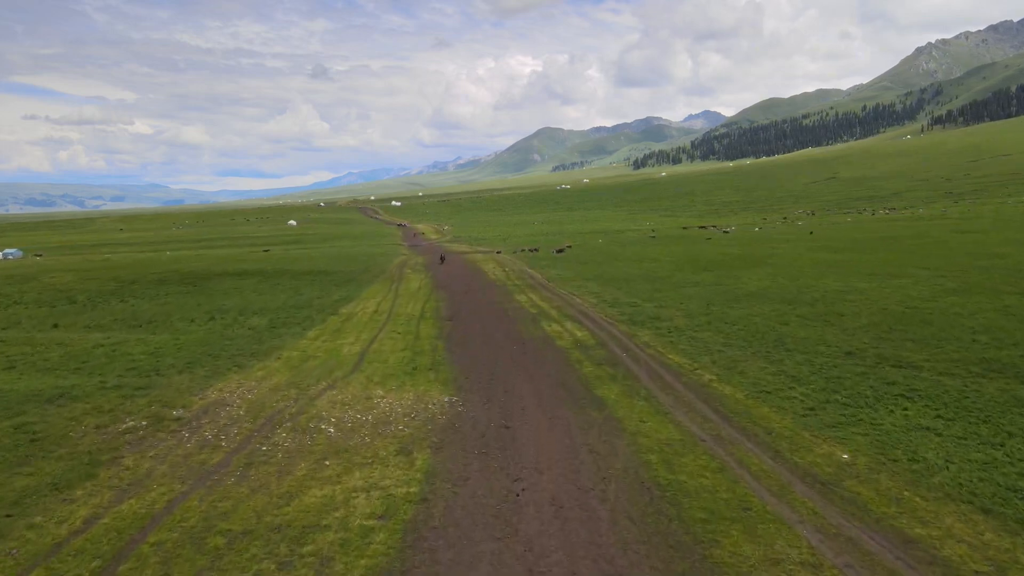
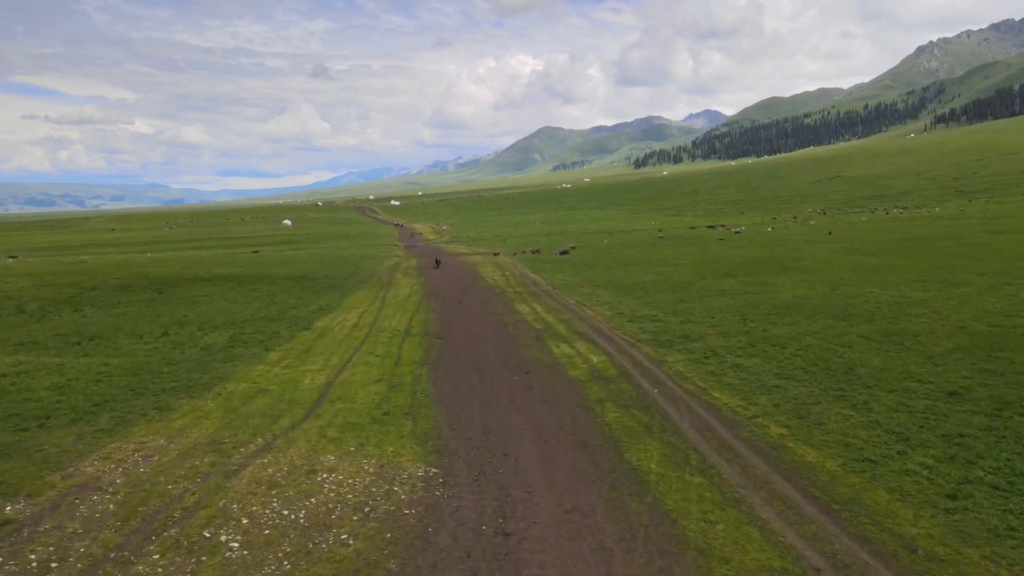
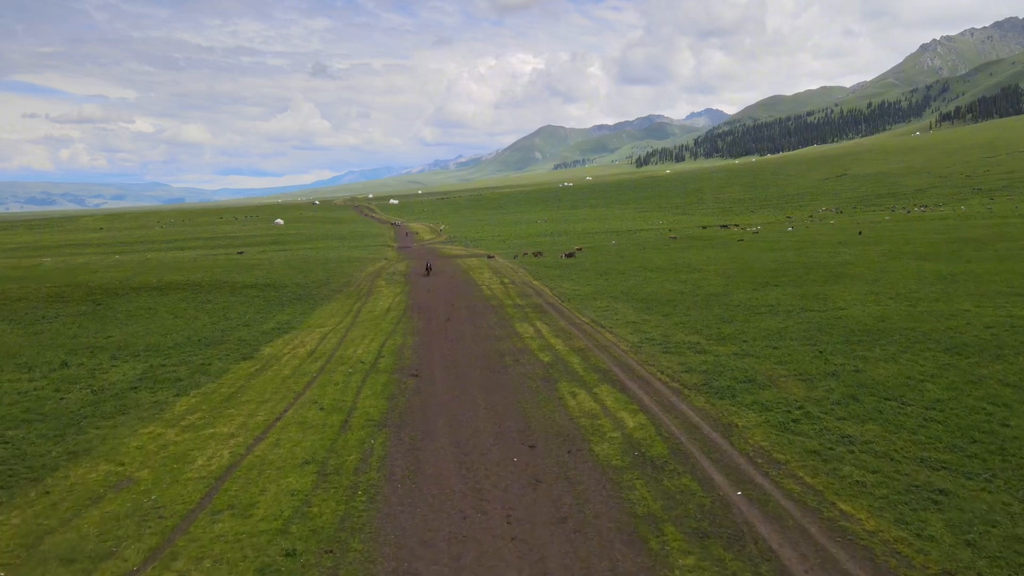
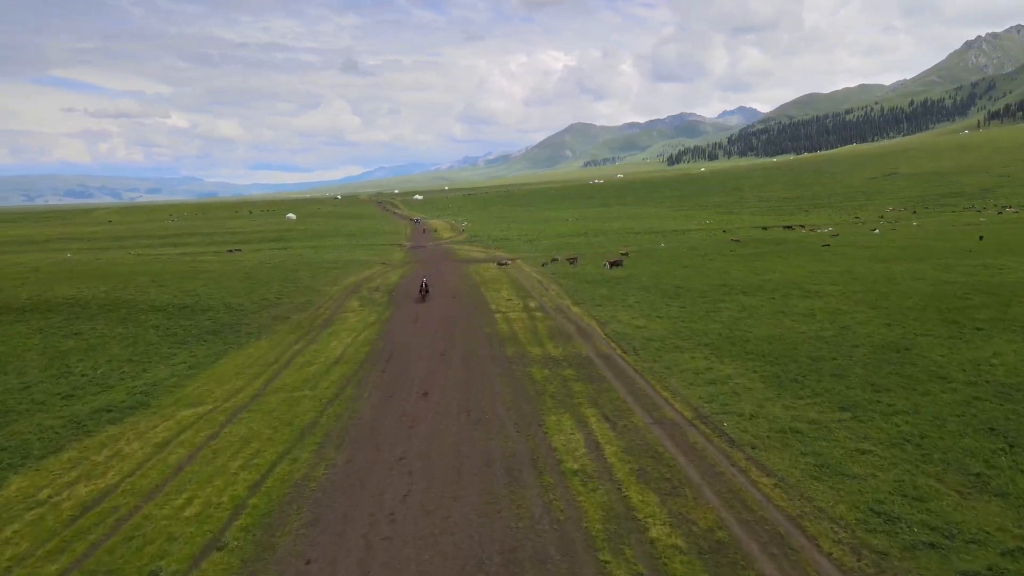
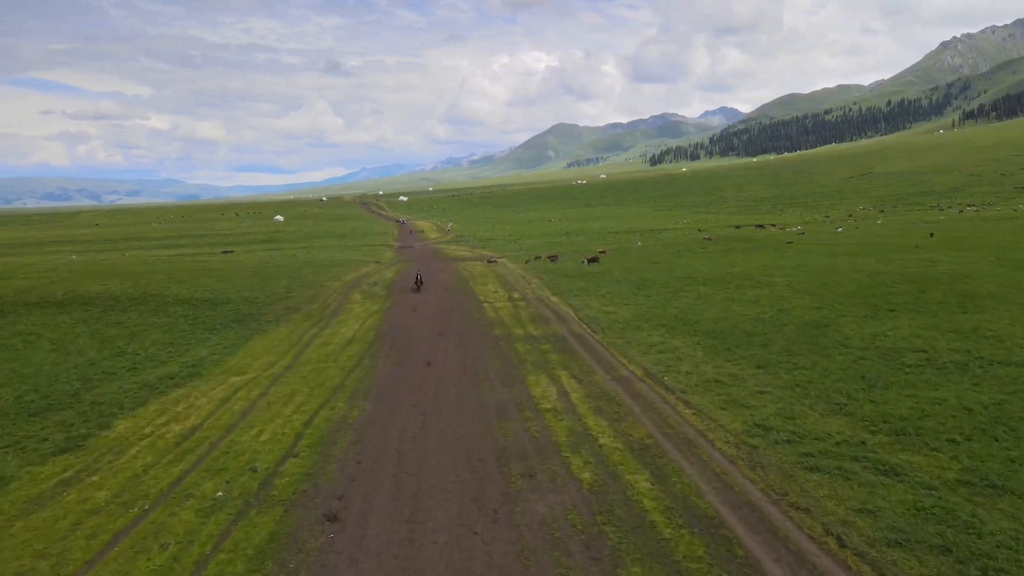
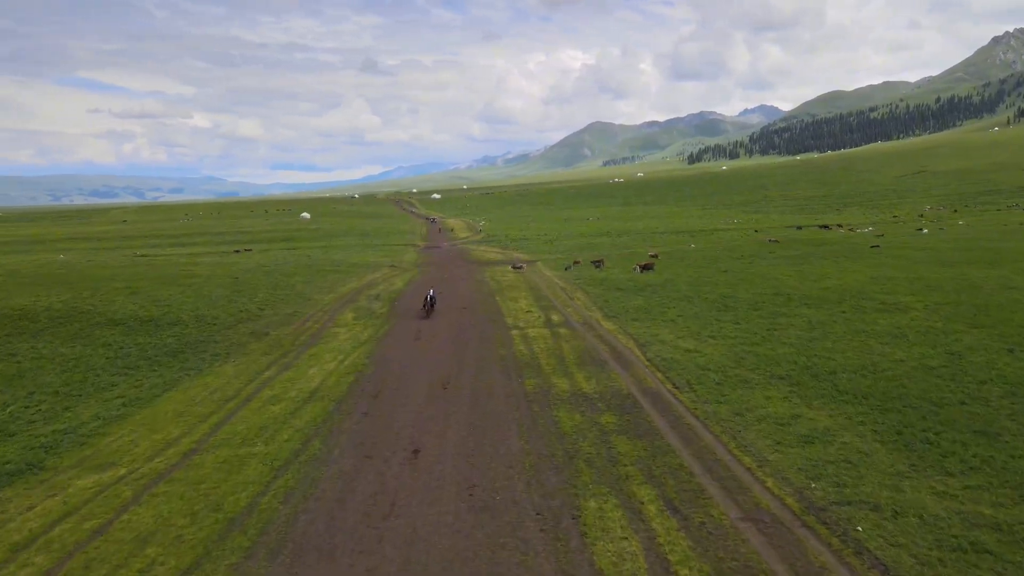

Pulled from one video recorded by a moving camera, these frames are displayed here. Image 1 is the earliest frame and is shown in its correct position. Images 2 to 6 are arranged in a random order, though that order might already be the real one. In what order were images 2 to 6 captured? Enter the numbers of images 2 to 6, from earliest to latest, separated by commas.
2, 3, 5, 4, 6
